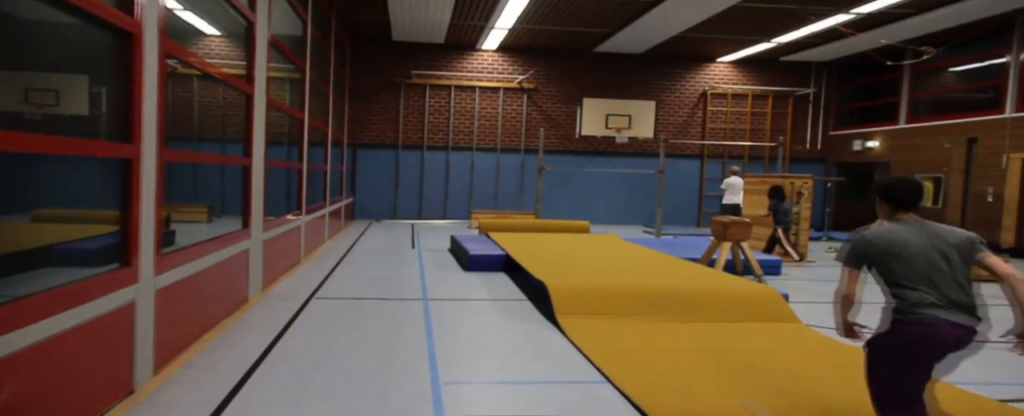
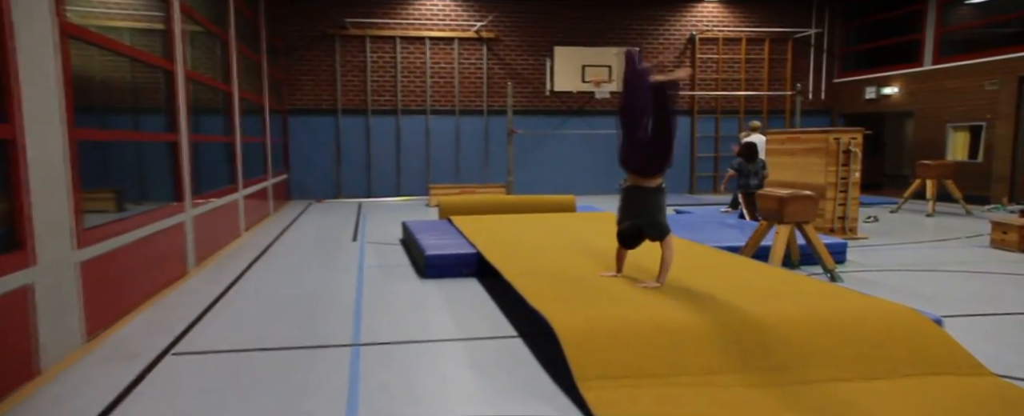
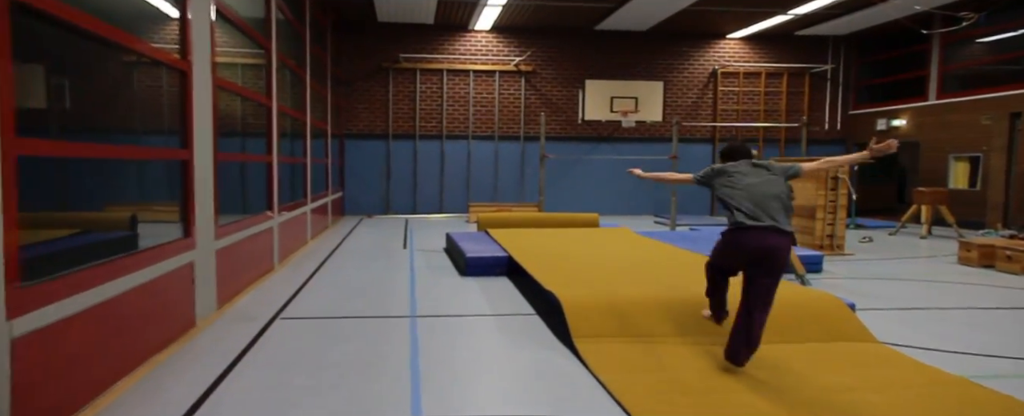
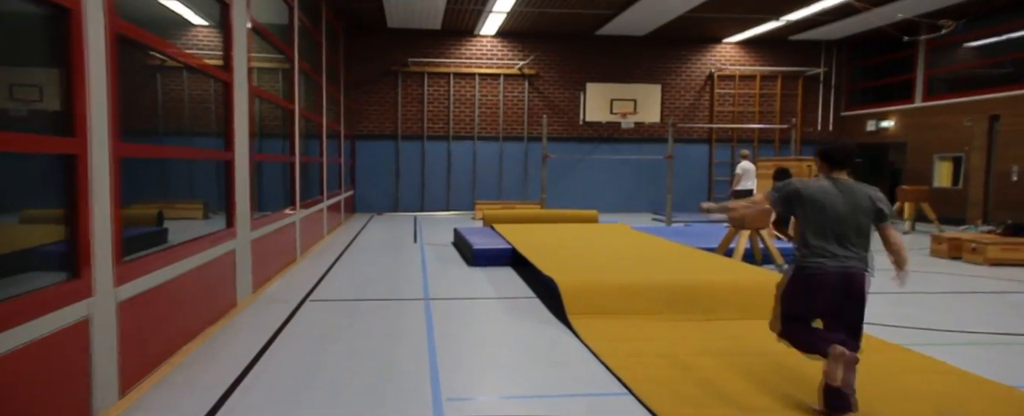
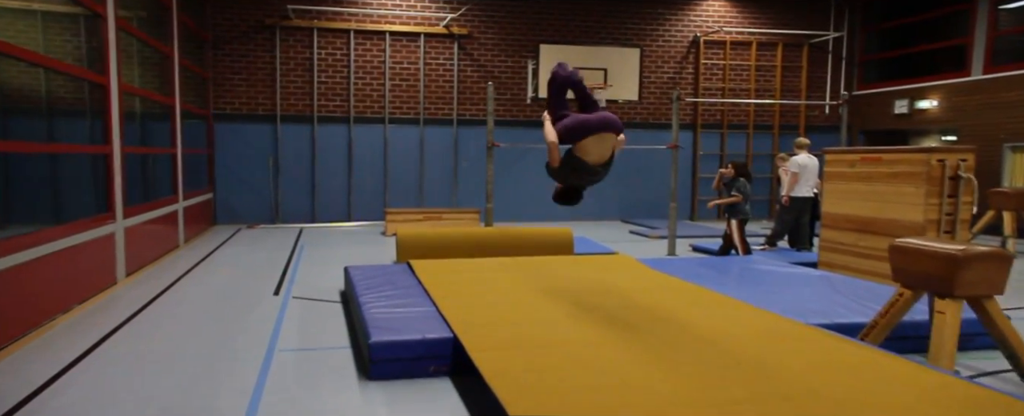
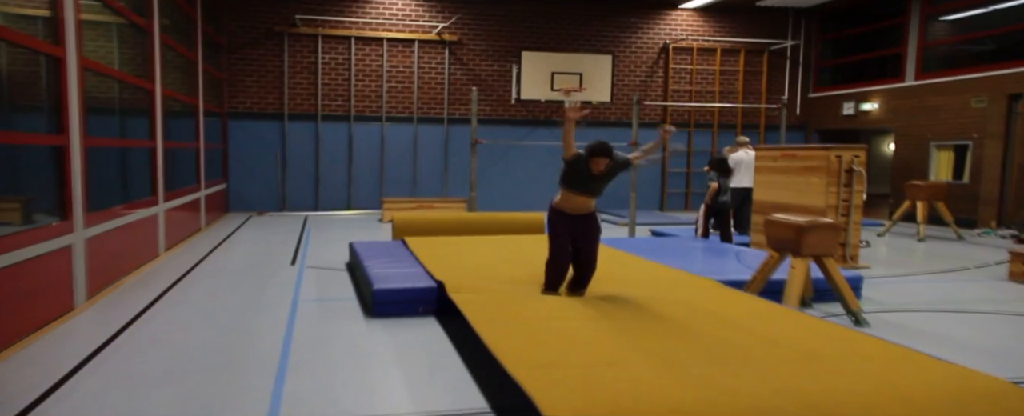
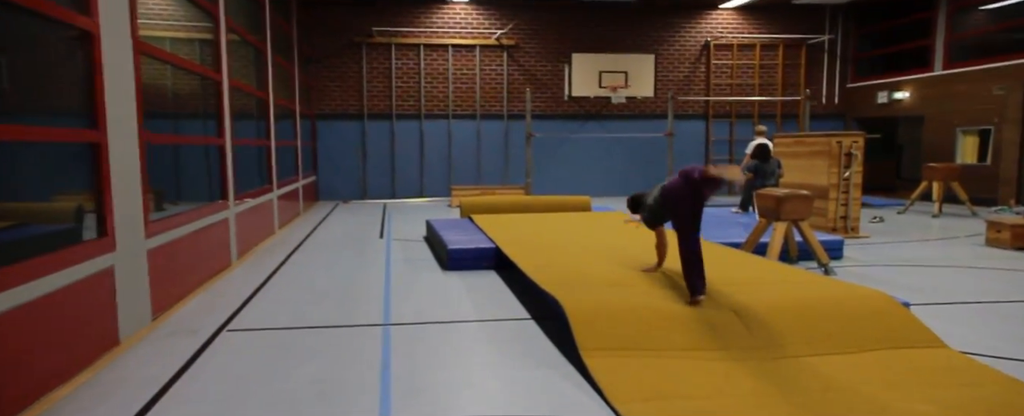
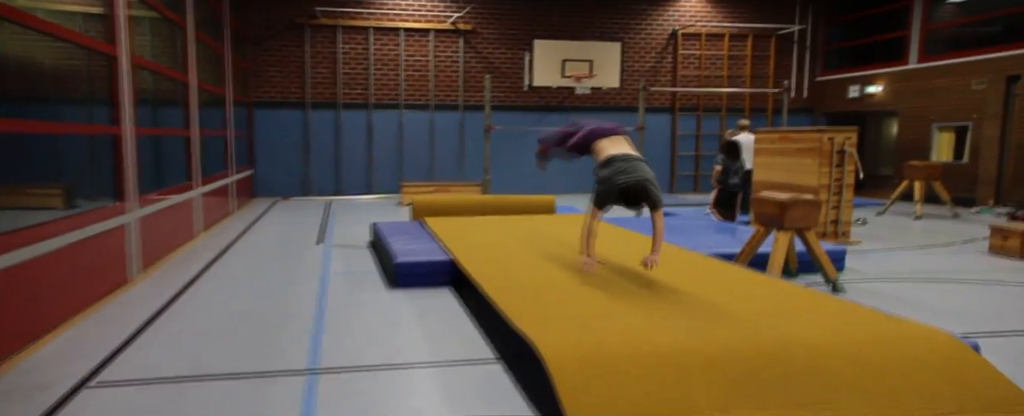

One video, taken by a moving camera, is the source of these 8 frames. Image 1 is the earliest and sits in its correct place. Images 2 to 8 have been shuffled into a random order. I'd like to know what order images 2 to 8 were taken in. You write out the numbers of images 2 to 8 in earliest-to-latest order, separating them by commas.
4, 3, 7, 2, 8, 6, 5
